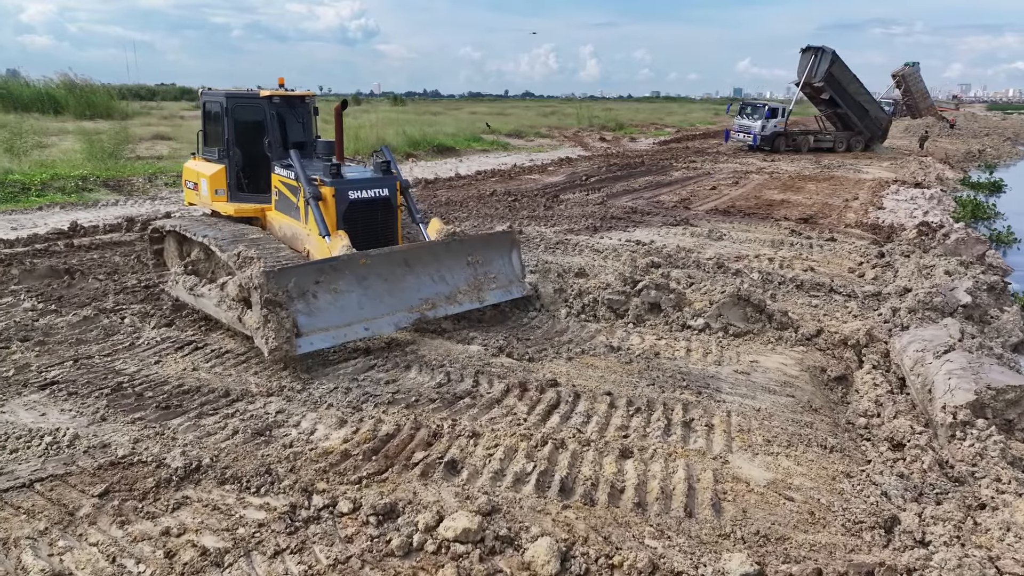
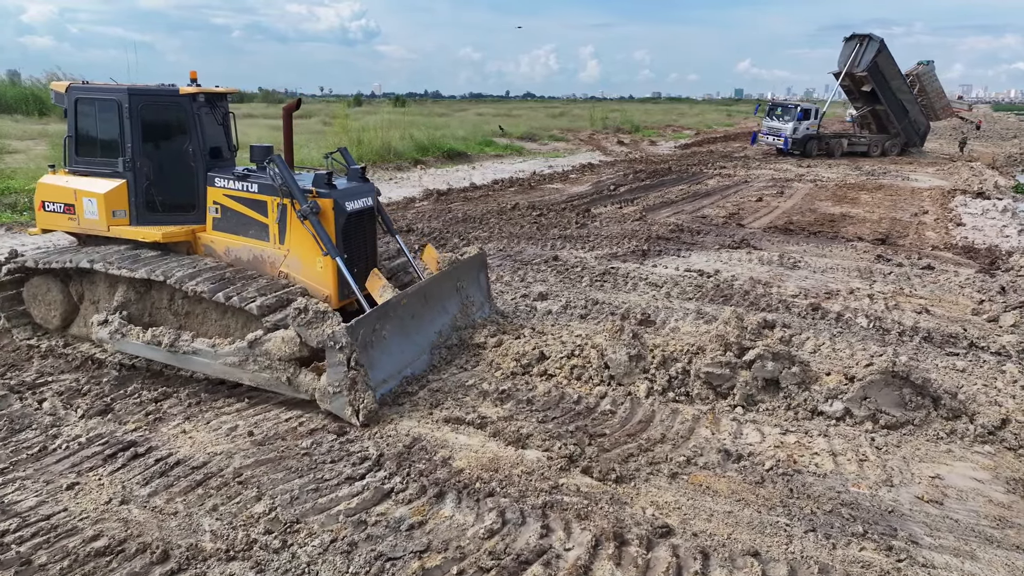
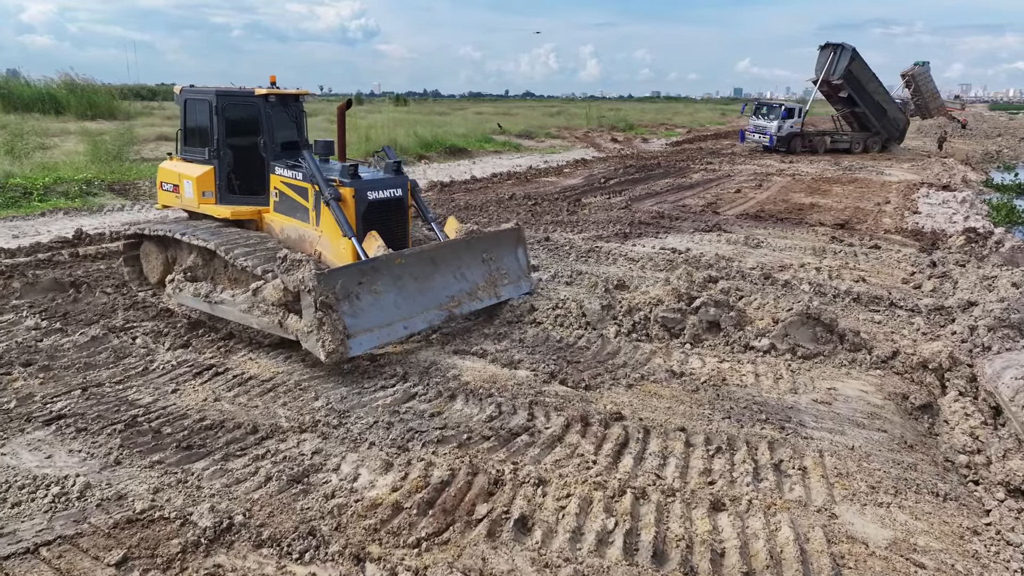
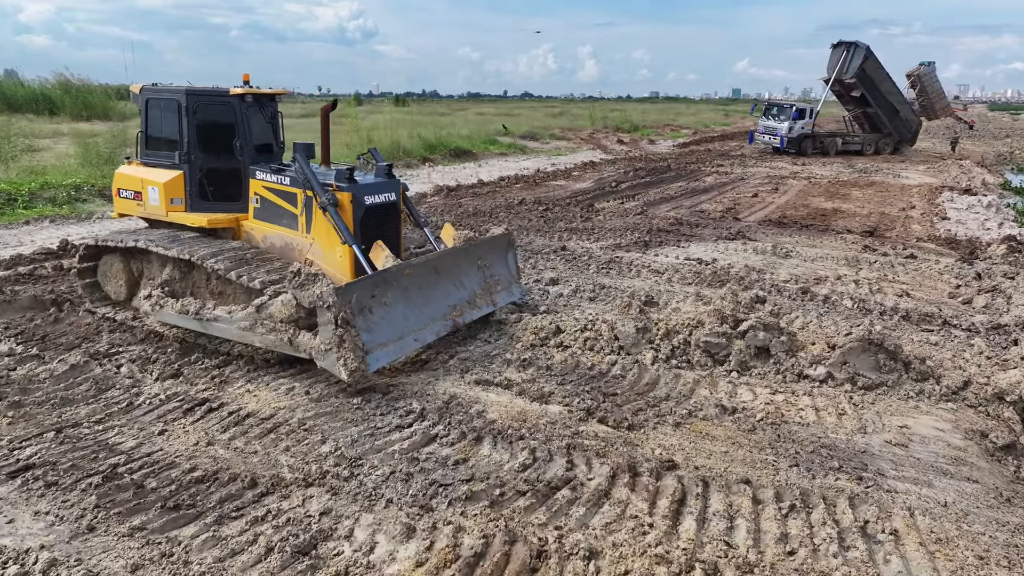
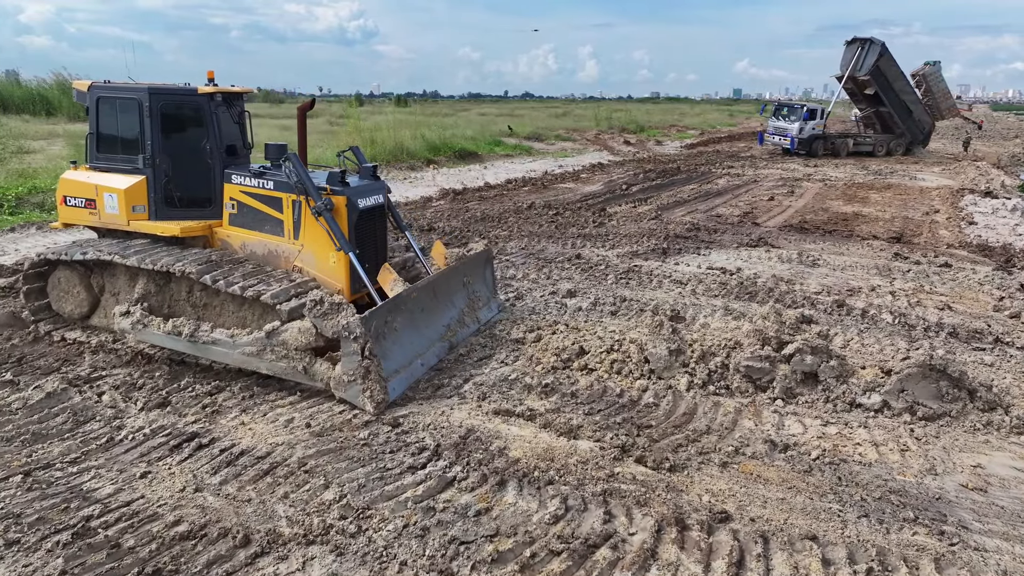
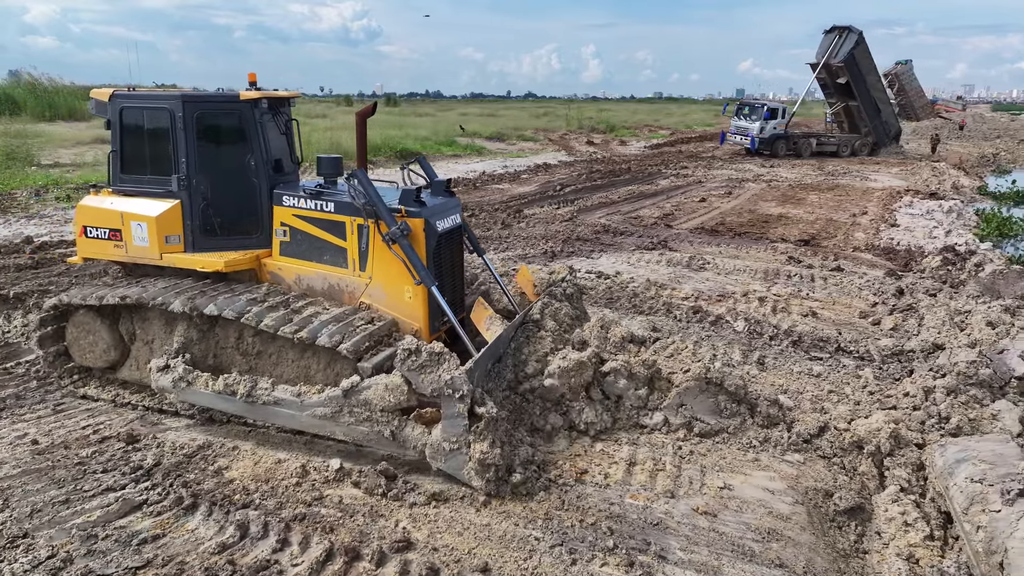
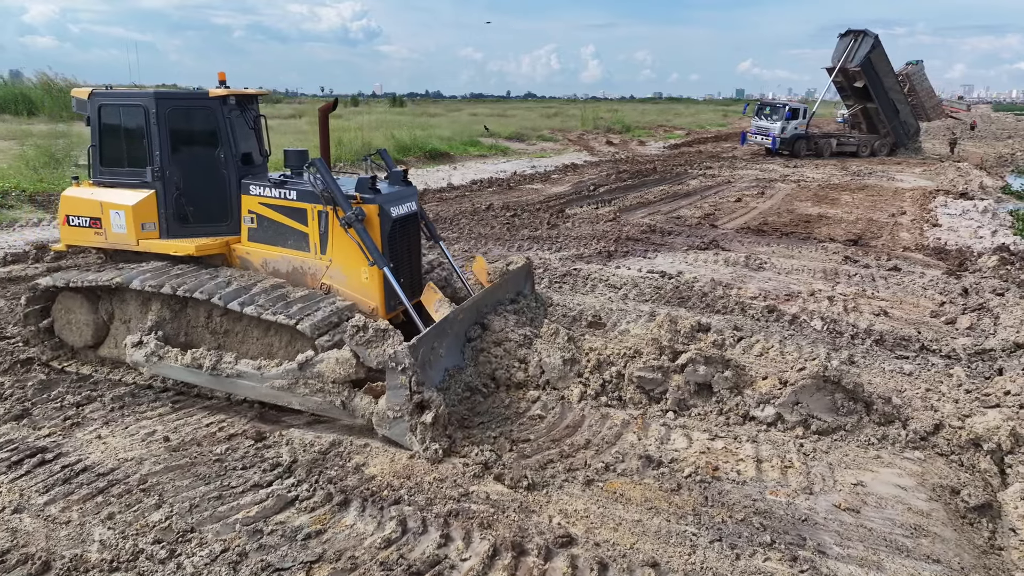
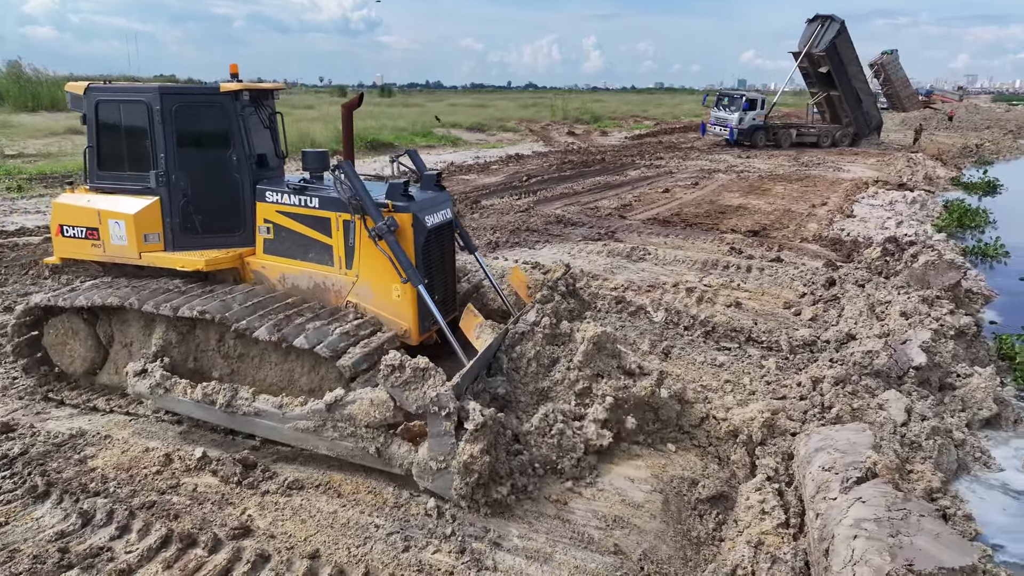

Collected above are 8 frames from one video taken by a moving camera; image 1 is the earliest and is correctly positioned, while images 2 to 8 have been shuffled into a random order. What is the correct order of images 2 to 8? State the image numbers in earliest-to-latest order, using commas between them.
3, 4, 5, 2, 7, 6, 8
